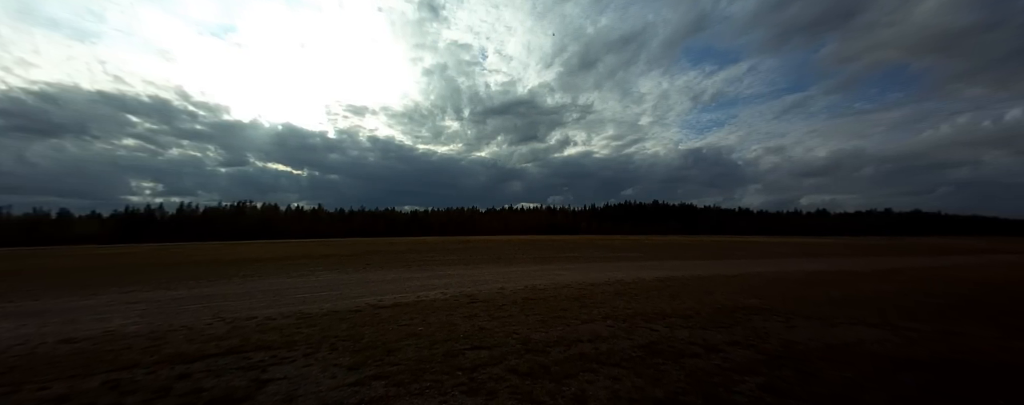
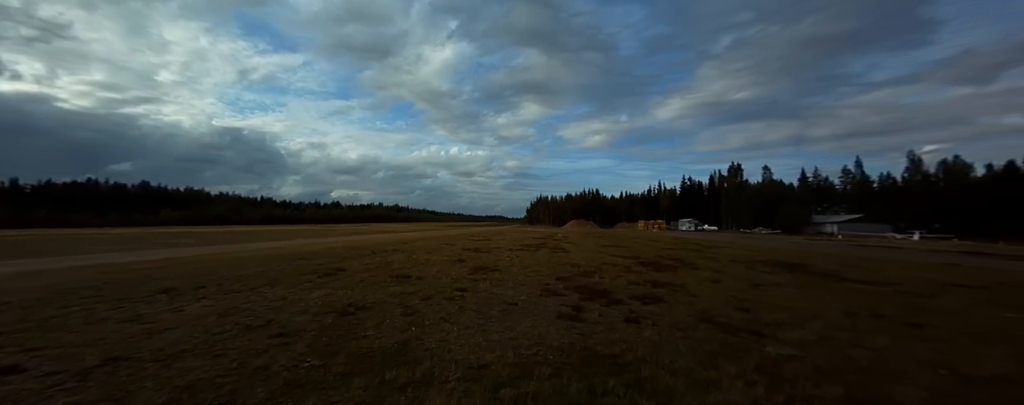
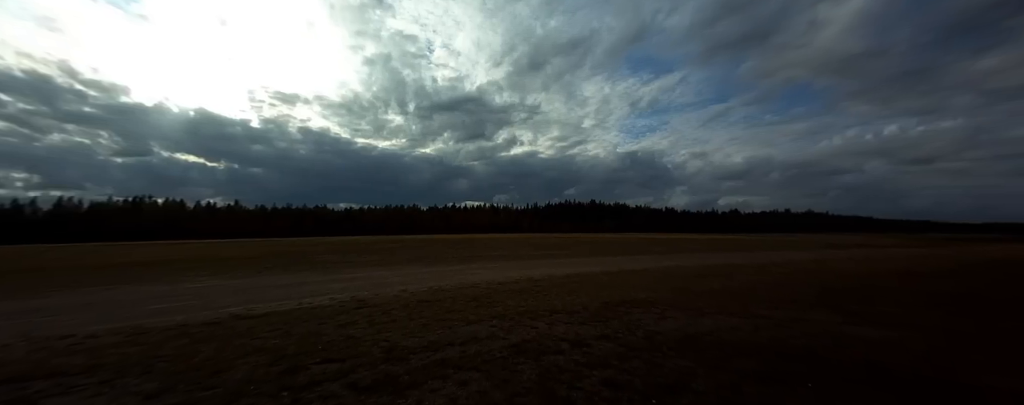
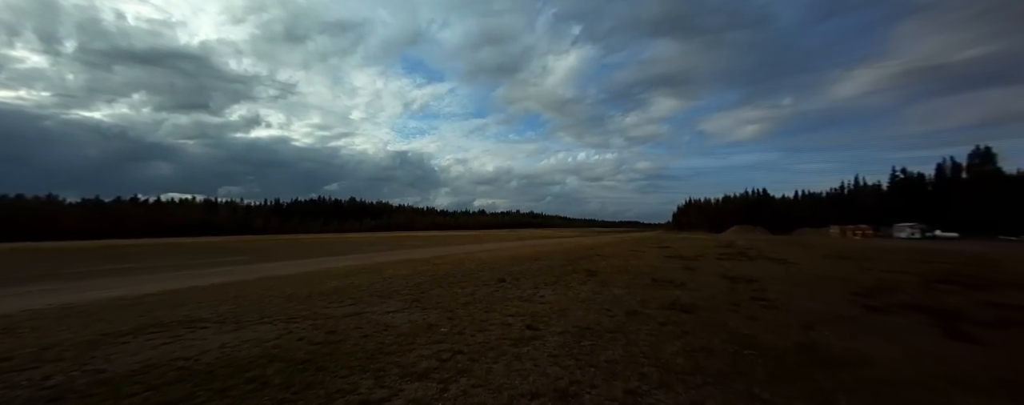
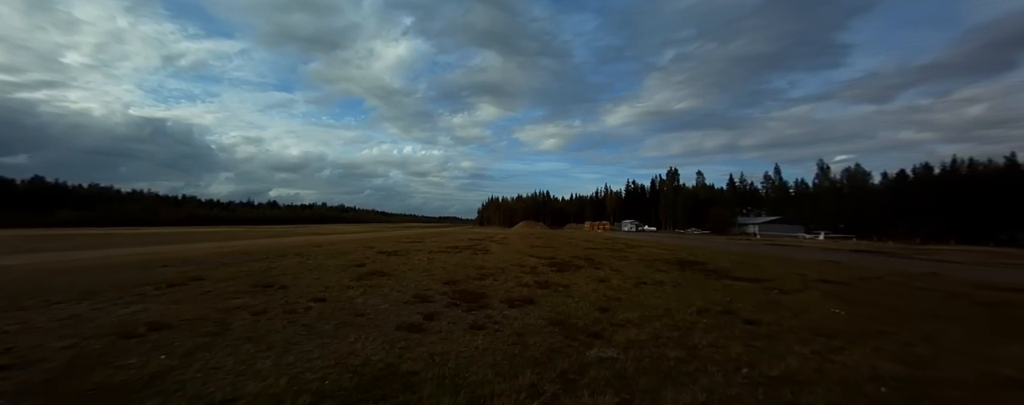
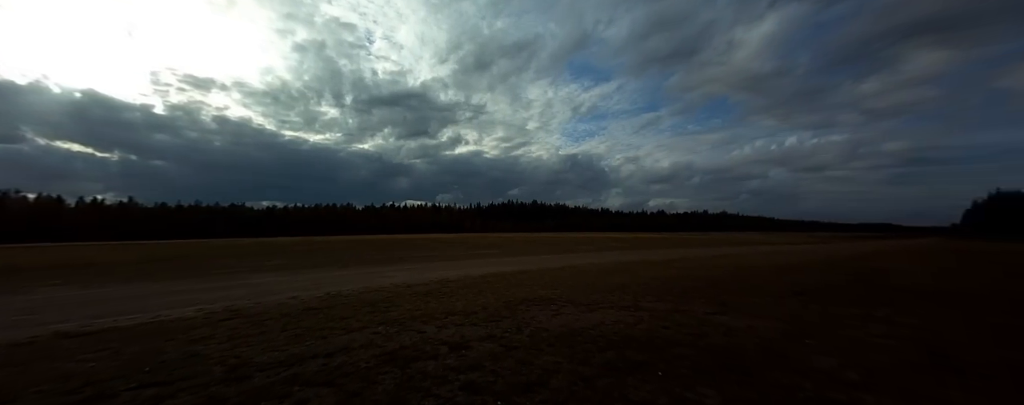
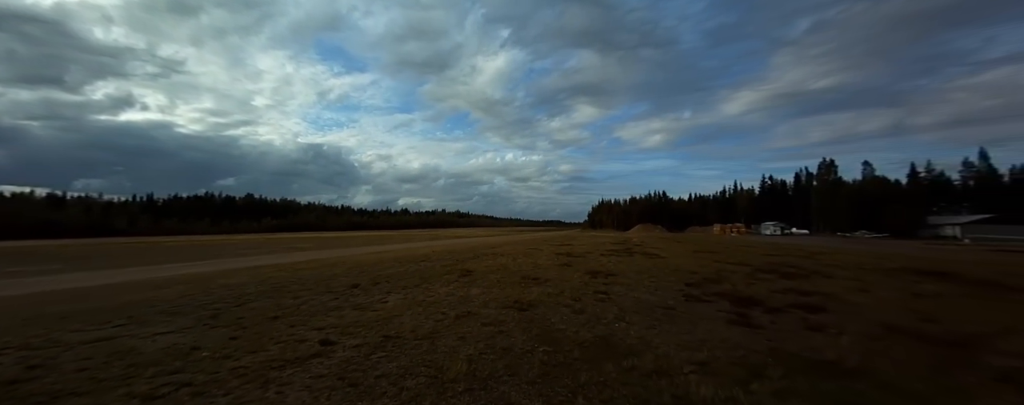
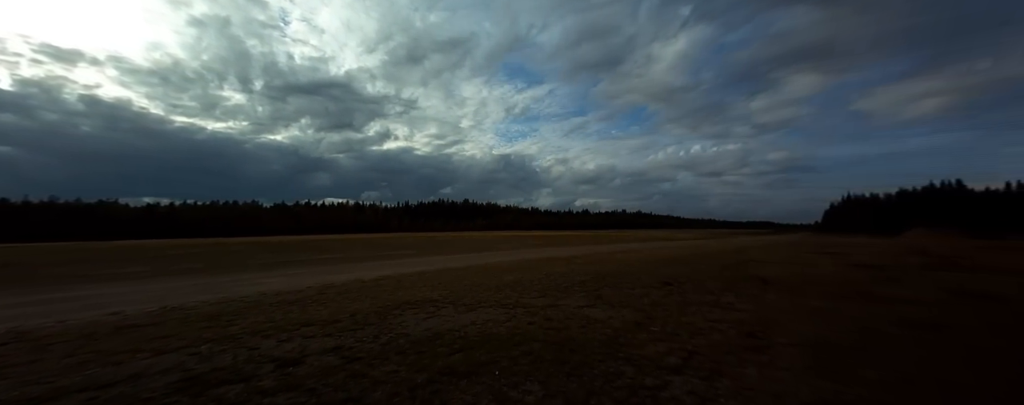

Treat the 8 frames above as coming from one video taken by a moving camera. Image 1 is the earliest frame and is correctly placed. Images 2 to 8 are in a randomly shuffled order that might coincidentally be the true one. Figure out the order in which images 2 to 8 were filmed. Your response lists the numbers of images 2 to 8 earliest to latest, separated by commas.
3, 6, 8, 4, 7, 2, 5
